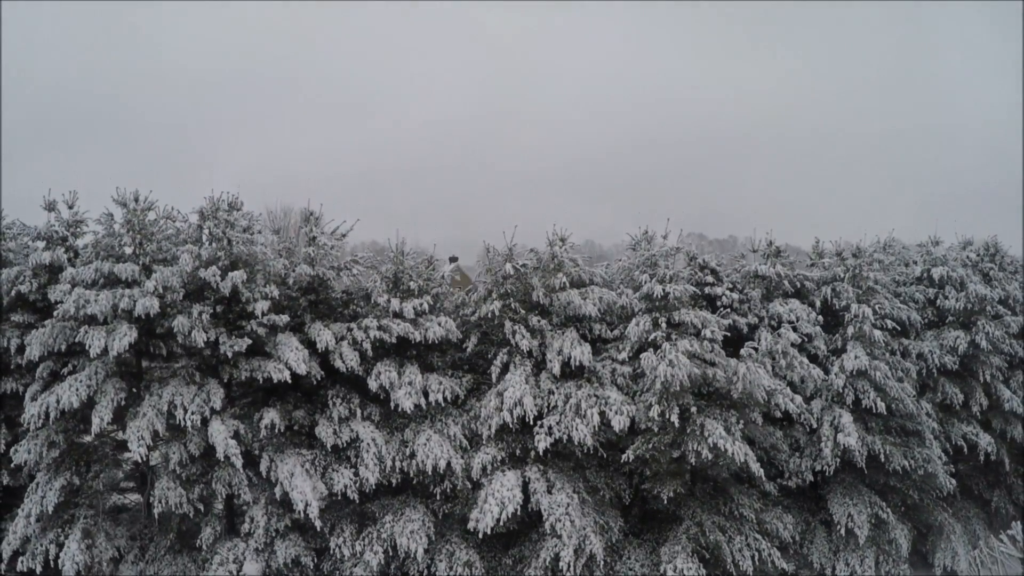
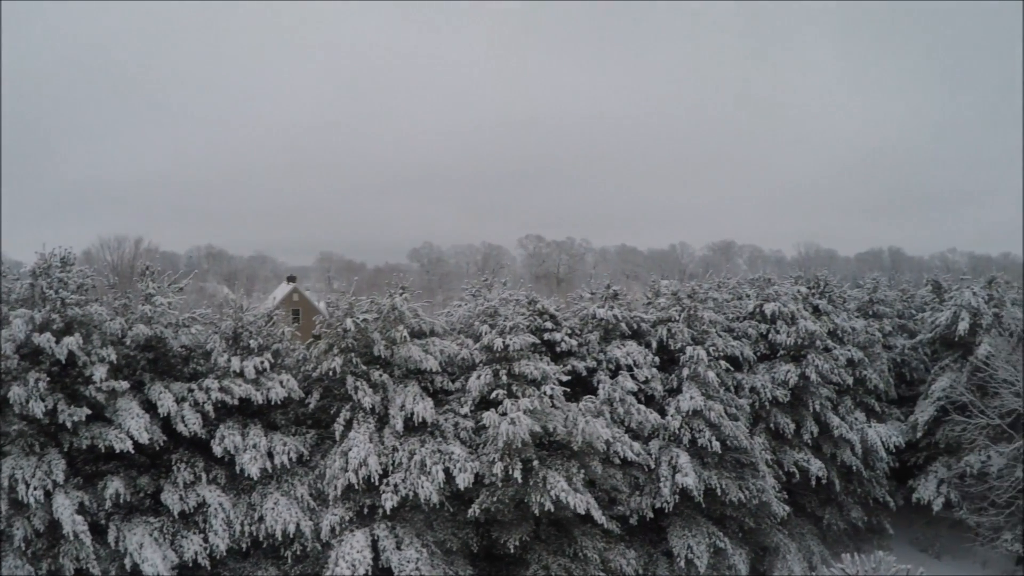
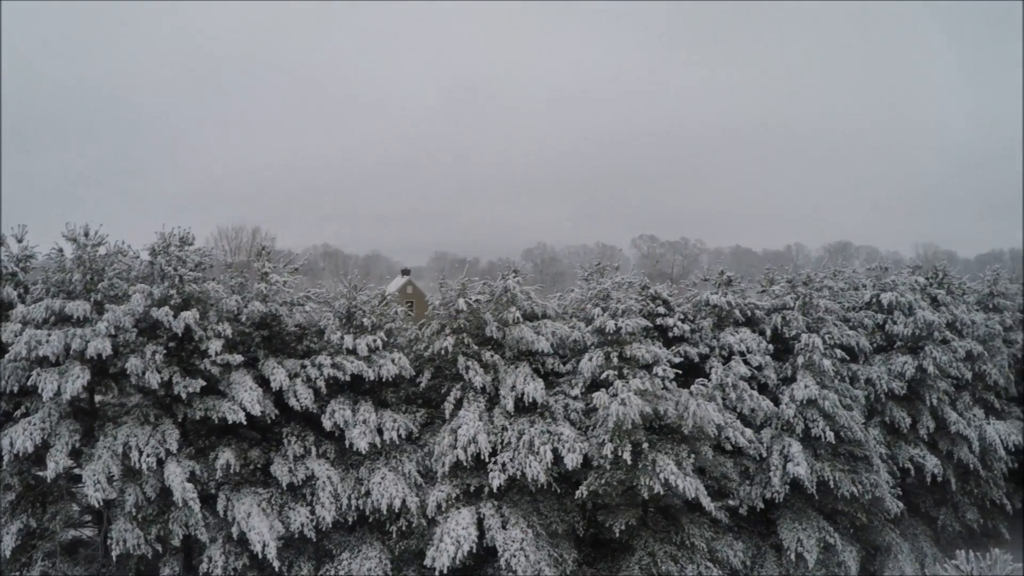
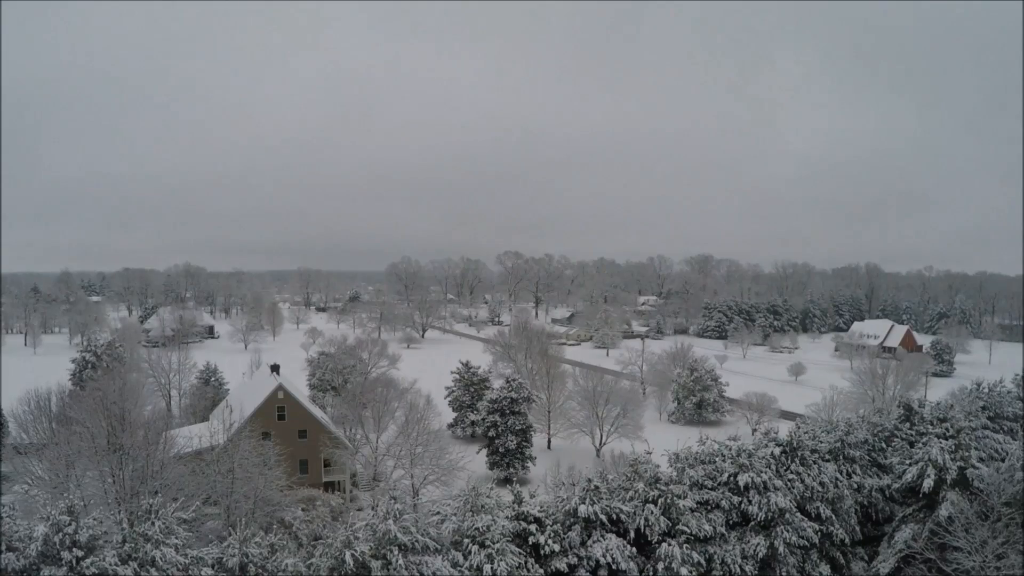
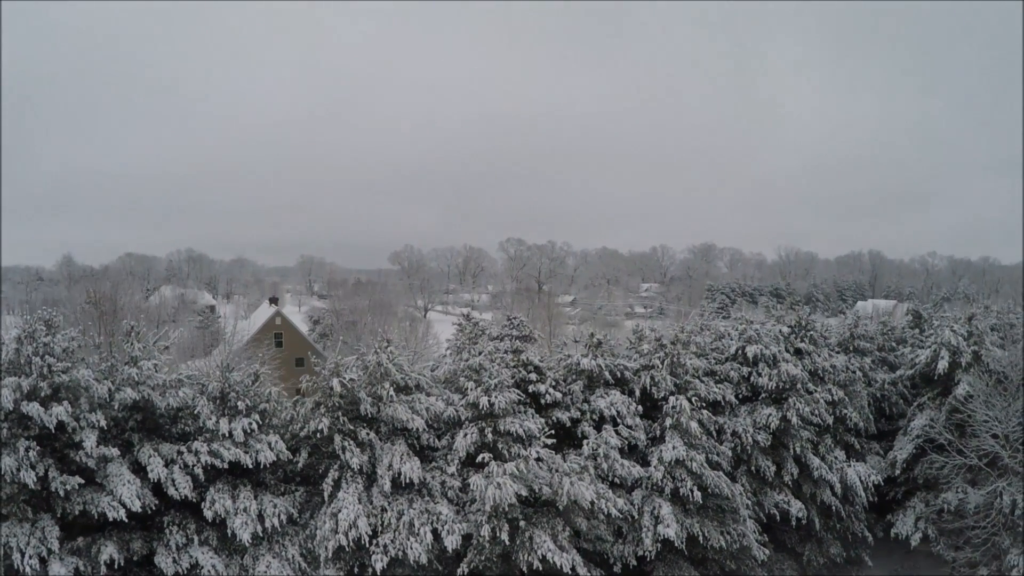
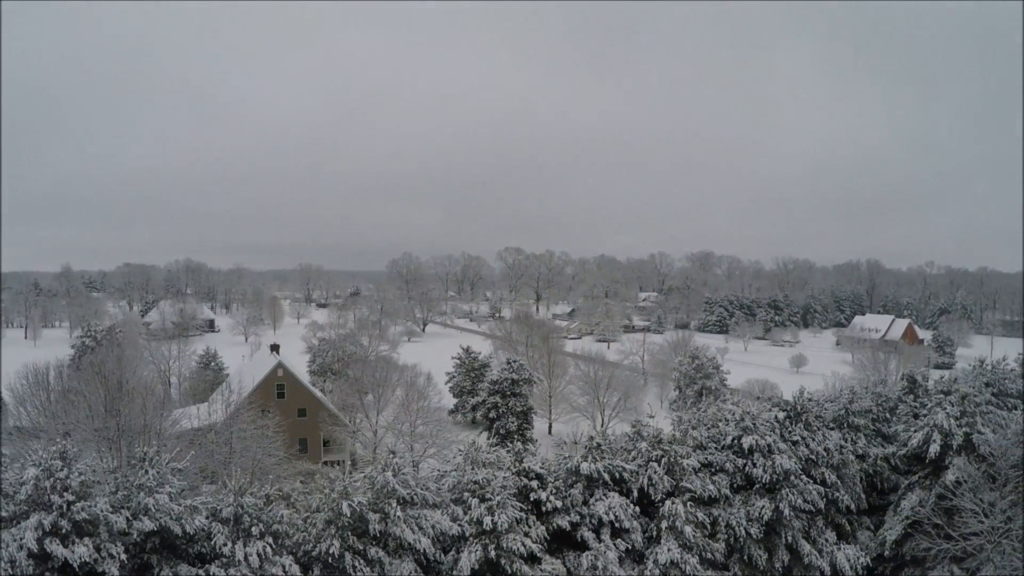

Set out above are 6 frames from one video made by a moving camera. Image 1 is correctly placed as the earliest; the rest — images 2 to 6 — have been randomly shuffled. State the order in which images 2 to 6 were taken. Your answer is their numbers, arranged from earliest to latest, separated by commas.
3, 2, 5, 6, 4
